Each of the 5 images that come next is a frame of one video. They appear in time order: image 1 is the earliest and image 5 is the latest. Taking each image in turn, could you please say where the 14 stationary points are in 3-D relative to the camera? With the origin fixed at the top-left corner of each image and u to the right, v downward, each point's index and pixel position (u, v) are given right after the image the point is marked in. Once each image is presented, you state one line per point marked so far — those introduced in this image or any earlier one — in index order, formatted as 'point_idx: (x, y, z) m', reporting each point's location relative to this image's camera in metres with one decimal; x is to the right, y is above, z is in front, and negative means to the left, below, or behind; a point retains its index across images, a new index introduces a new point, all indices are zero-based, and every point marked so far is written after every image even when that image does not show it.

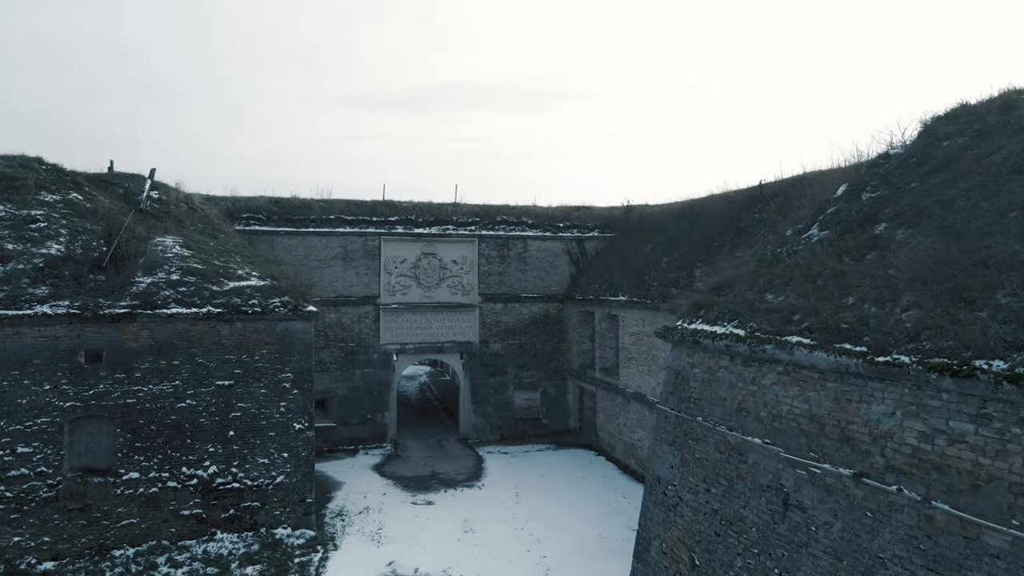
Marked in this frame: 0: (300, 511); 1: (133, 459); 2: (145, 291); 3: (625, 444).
0: (-3.4, -3.6, +11.9) m
1: (-5.7, -2.6, +11.1) m
2: (-5.8, 0.0, +11.5) m
3: (+2.5, -3.4, +16.1) m
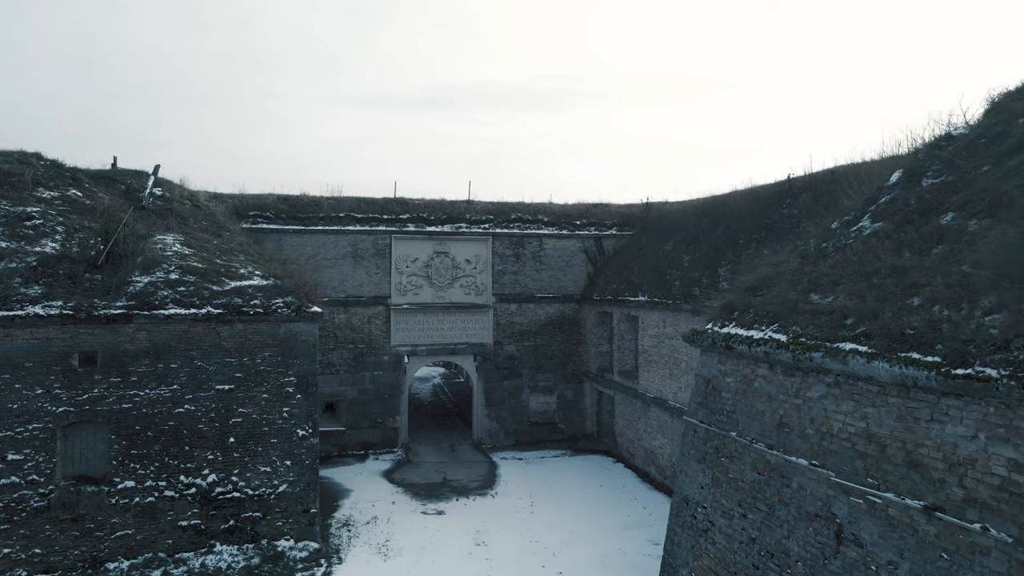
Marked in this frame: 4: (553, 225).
0: (-3.2, -3.6, +11.3) m
1: (-5.5, -2.6, +10.6) m
2: (-5.5, 0.0, +11.0) m
3: (+2.8, -3.4, +15.4) m
4: (+1.1, +1.7, +19.4) m
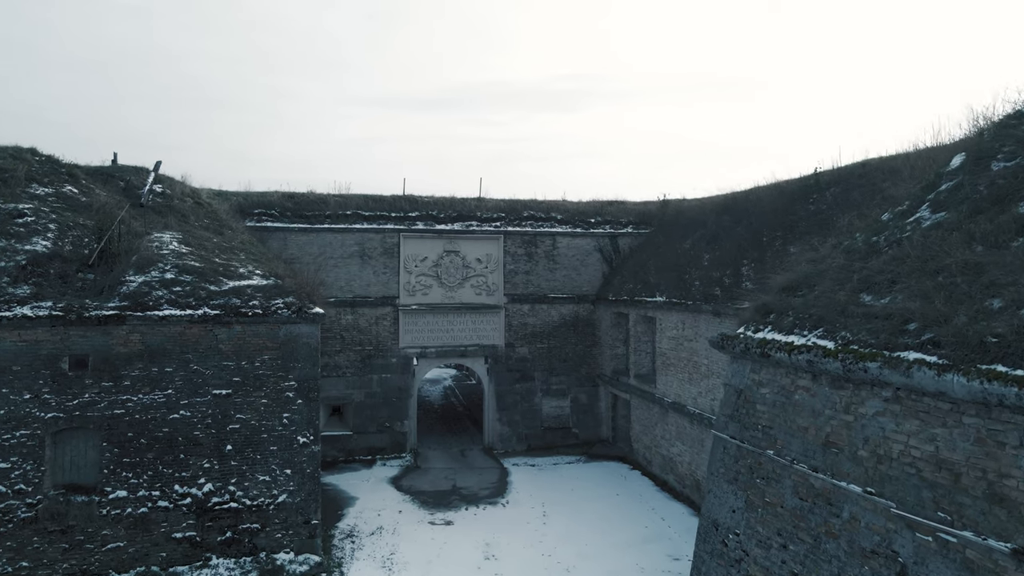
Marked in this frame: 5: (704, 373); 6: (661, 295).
0: (-3.0, -3.6, +10.8) m
1: (-5.4, -2.6, +10.1) m
2: (-5.4, 0.0, +10.5) m
3: (+3.0, -3.4, +14.7) m
4: (+1.4, +1.7, +18.7) m
5: (+3.4, -1.5, +12.9) m
6: (+3.0, -0.1, +14.7) m
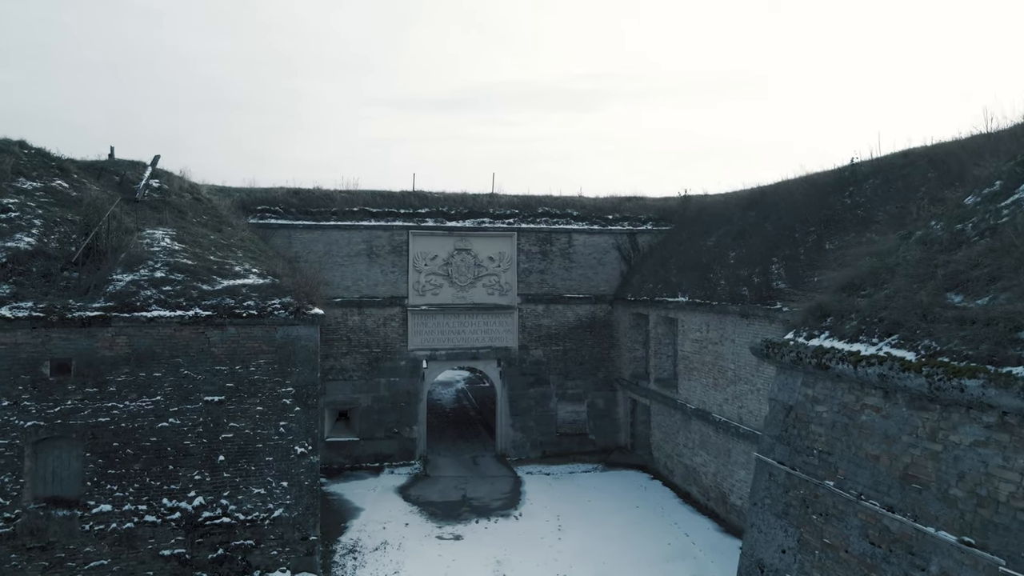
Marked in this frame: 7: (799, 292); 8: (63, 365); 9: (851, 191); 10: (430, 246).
0: (-2.9, -3.6, +10.0) m
1: (-5.2, -2.6, +9.4) m
2: (-5.2, 0.0, +9.9) m
3: (+3.3, -3.4, +13.9) m
4: (+1.7, +1.7, +17.9) m
5: (+3.6, -1.5, +12.0) m
6: (+3.2, -0.1, +13.8) m
7: (+4.0, -0.1, +10.2) m
8: (-5.8, -1.0, +9.4) m
9: (+5.3, +1.5, +11.5) m
10: (-1.9, +1.0, +16.7) m
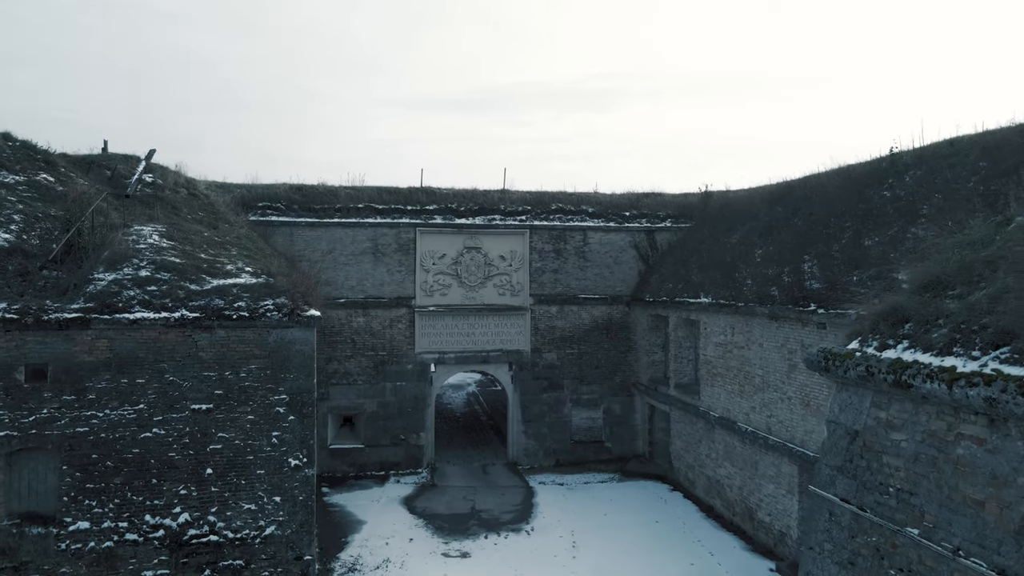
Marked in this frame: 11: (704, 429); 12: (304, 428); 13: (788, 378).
0: (-2.7, -3.6, +9.3) m
1: (-5.1, -2.6, +8.7) m
2: (-5.1, 0.0, +9.2) m
3: (+3.5, -3.4, +13.0) m
4: (+2.0, +1.7, +17.1) m
5: (+3.8, -1.5, +11.2) m
6: (+3.4, -0.1, +13.0) m
7: (+4.1, -0.1, +9.4) m
8: (-5.6, -1.0, +8.7) m
9: (+5.5, +1.5, +10.7) m
10: (-1.6, +1.0, +16.0) m
11: (+3.5, -2.5, +13.3) m
12: (-2.7, -1.8, +9.6) m
13: (+3.9, -1.3, +10.4) m
